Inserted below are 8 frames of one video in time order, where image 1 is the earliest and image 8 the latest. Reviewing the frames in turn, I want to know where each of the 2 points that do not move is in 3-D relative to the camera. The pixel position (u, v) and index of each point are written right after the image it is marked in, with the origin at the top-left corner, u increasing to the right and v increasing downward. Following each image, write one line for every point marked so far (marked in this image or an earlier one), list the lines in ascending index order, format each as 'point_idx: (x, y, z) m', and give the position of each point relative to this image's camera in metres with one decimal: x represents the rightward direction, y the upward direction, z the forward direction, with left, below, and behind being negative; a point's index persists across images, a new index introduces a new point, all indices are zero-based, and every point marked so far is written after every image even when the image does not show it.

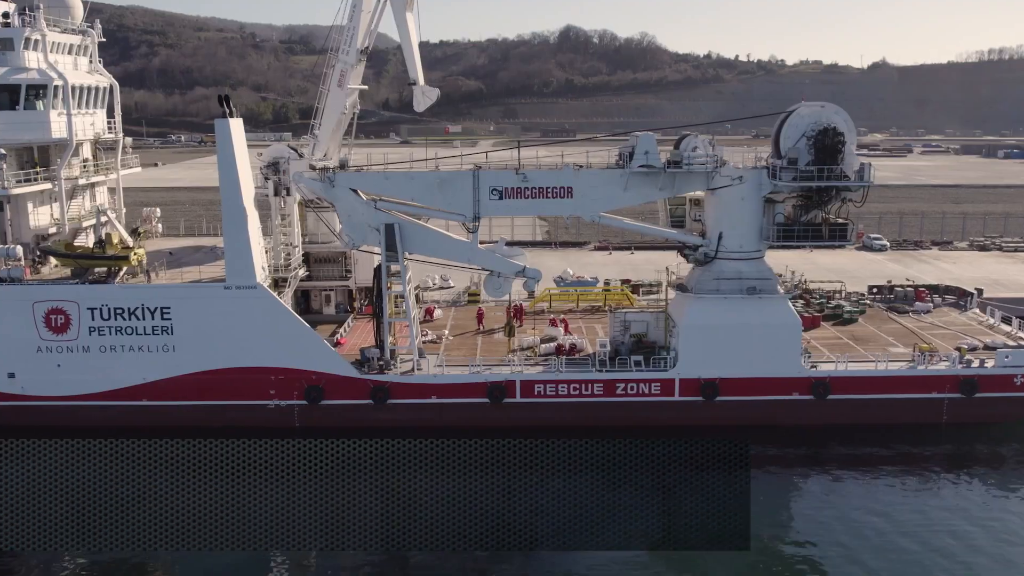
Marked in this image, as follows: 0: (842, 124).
0: (+6.3, +3.1, +15.4) m
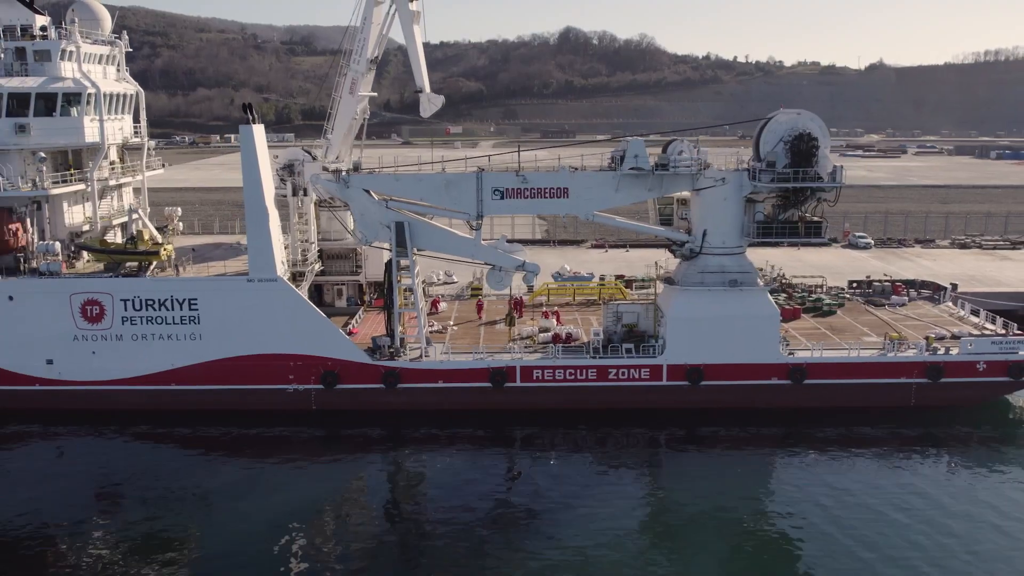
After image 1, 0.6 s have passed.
0: (+6.3, +3.3, +16.7) m
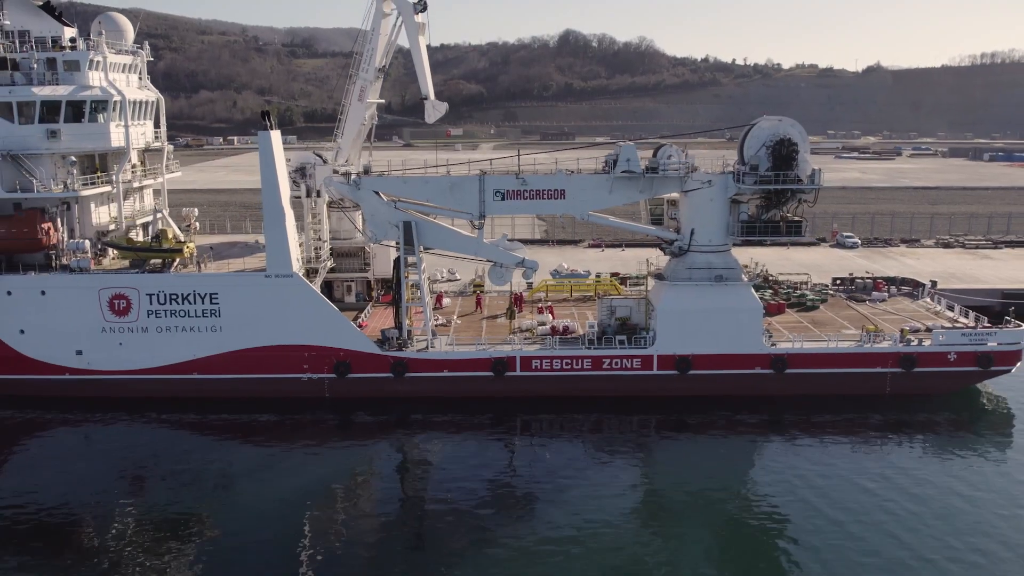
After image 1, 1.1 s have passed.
0: (+6.3, +3.4, +17.9) m
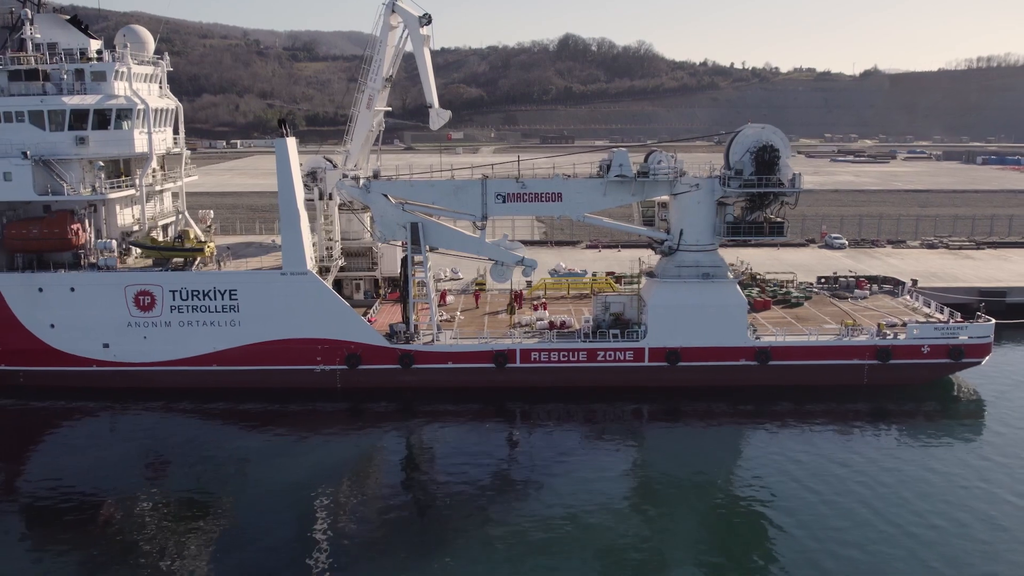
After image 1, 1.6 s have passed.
0: (+6.3, +3.5, +19.0) m
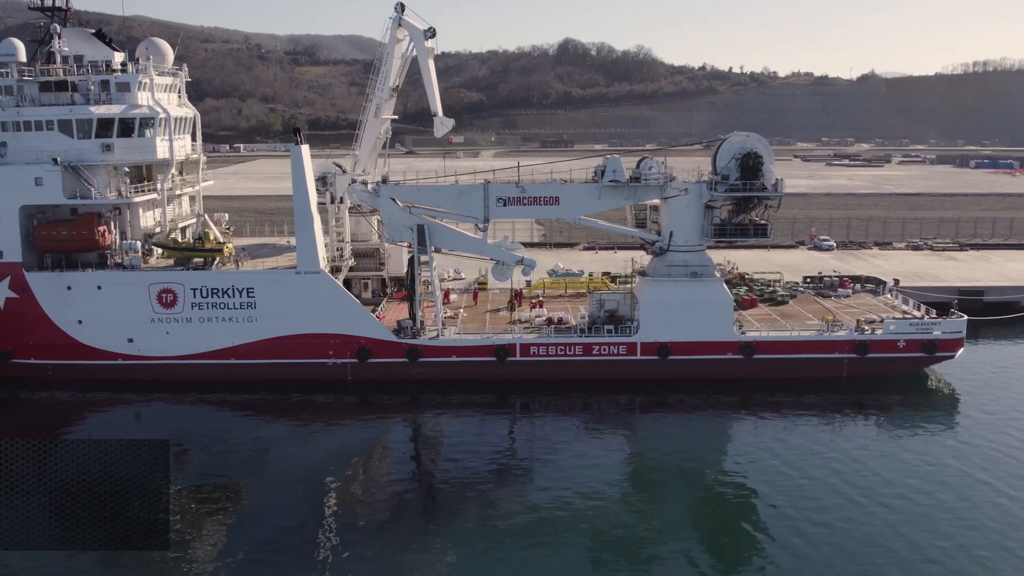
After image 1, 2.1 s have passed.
0: (+6.3, +3.5, +20.3) m
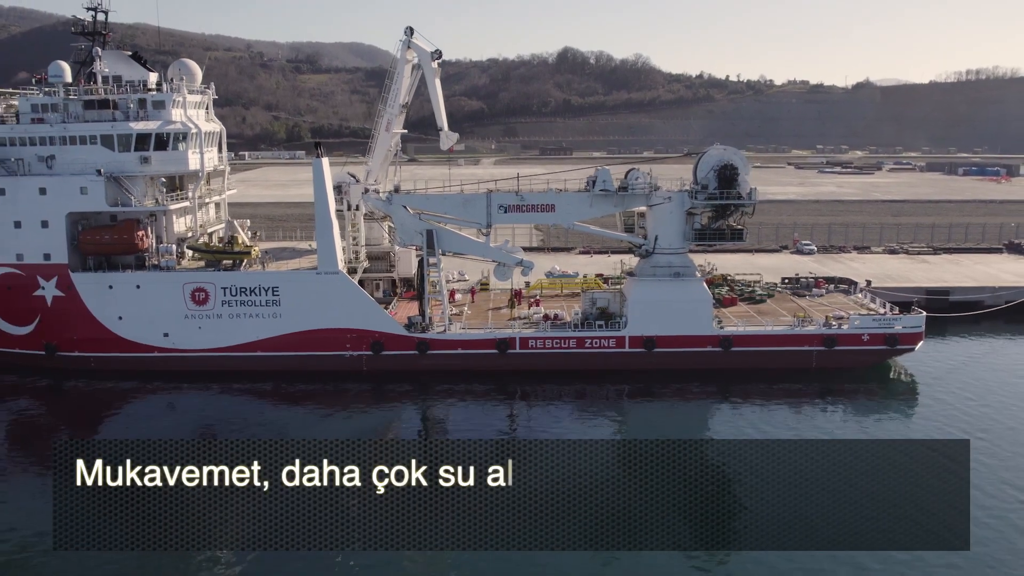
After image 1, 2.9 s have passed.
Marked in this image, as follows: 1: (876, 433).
0: (+6.3, +3.5, +22.4) m
1: (+8.9, -3.5, +19.6) m
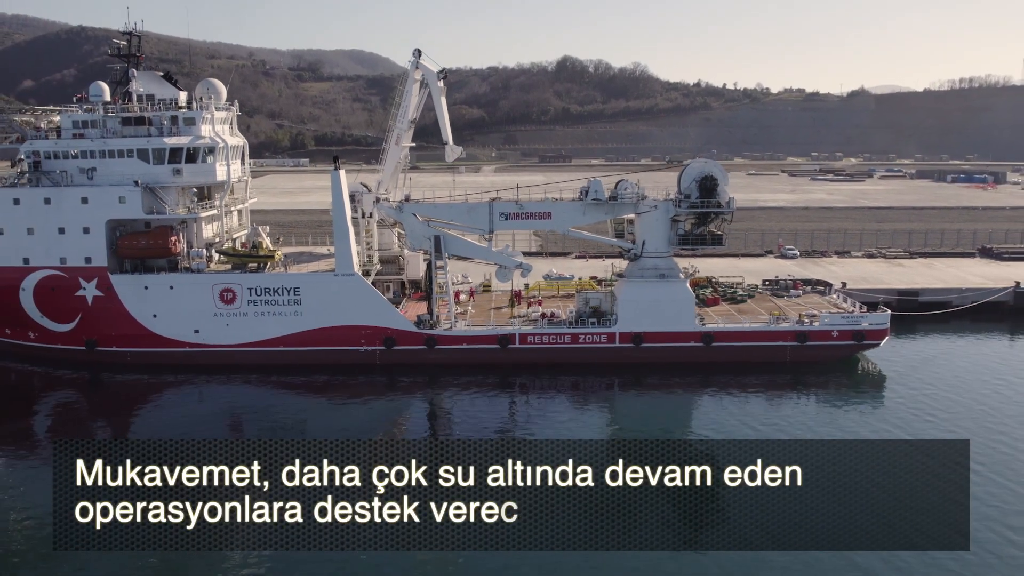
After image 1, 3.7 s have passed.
0: (+6.3, +3.5, +24.5) m
1: (+8.9, -3.5, +21.7) m
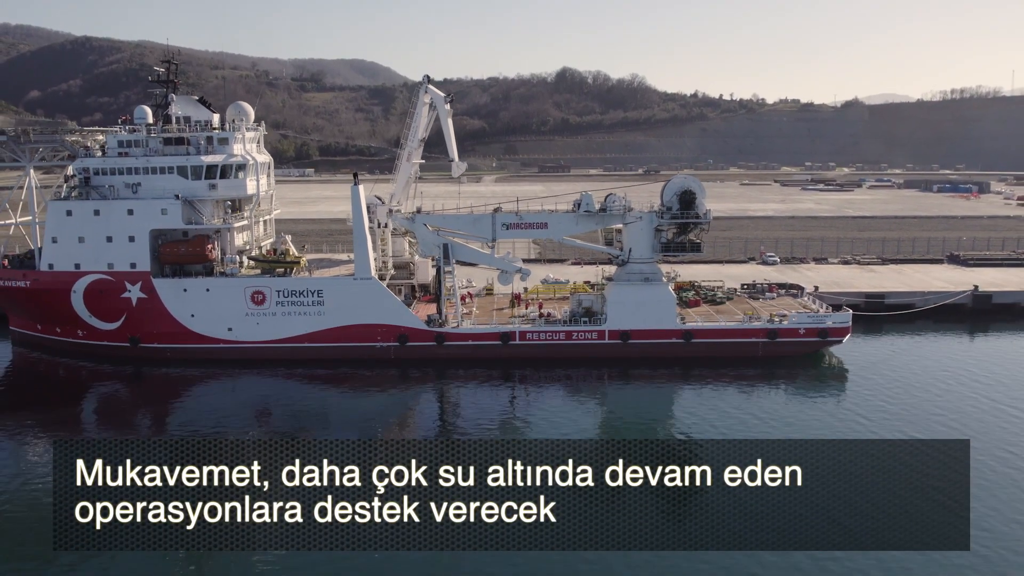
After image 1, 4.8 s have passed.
0: (+6.4, +3.4, +27.4) m
1: (+8.9, -3.6, +24.5) m
